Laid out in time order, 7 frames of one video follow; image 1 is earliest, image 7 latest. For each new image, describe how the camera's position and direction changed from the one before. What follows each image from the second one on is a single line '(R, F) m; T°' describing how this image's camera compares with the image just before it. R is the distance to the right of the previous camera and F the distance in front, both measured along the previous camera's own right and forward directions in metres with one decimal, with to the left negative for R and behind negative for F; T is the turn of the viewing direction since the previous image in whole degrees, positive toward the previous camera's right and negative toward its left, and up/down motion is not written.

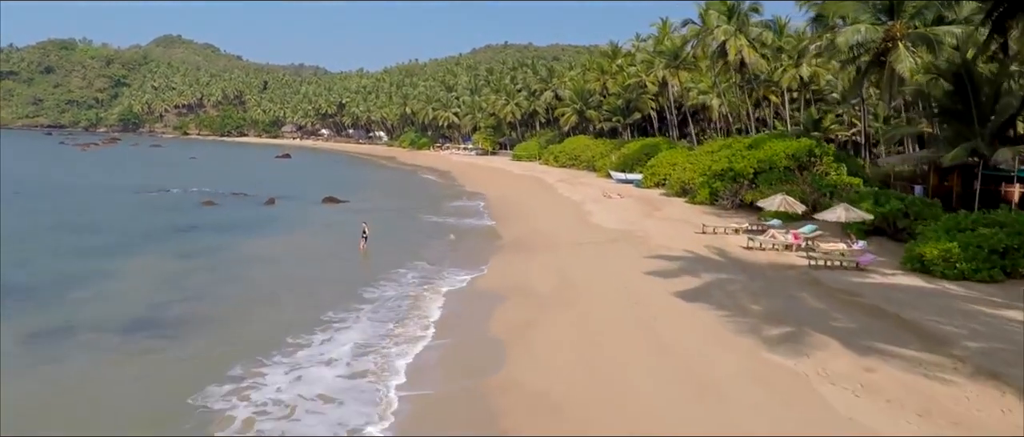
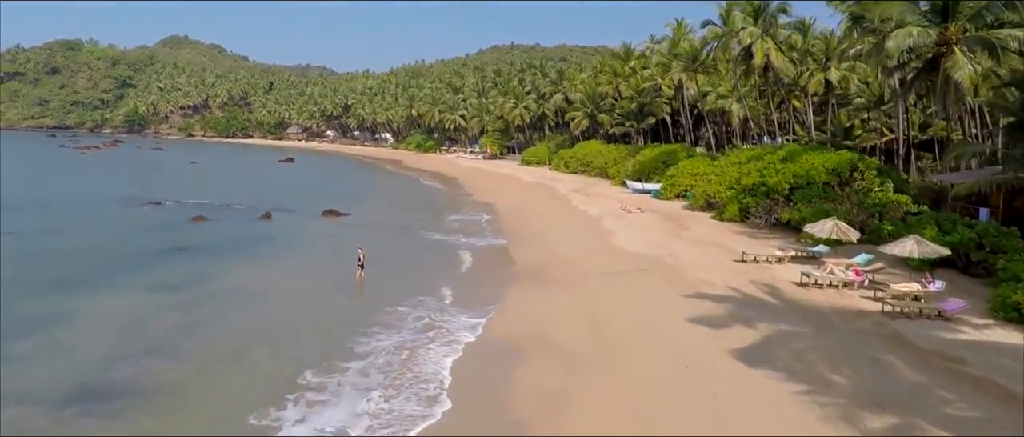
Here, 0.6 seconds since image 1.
(-0.4, +2.3) m; -1°
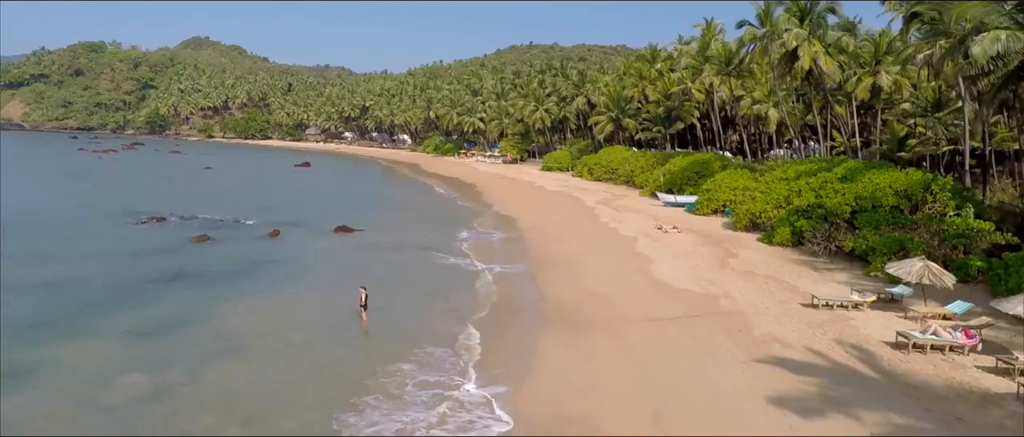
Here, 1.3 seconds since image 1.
(-0.4, +2.6) m; -2°
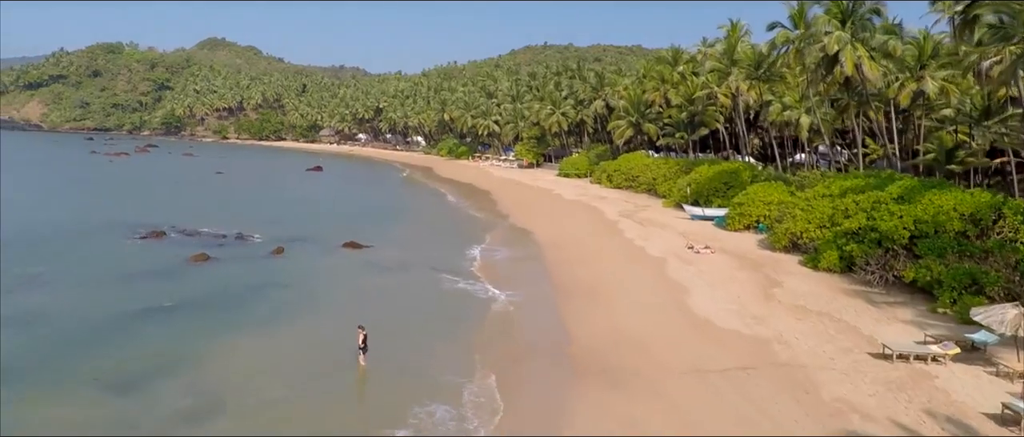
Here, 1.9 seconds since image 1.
(-0.3, +2.1) m; -1°
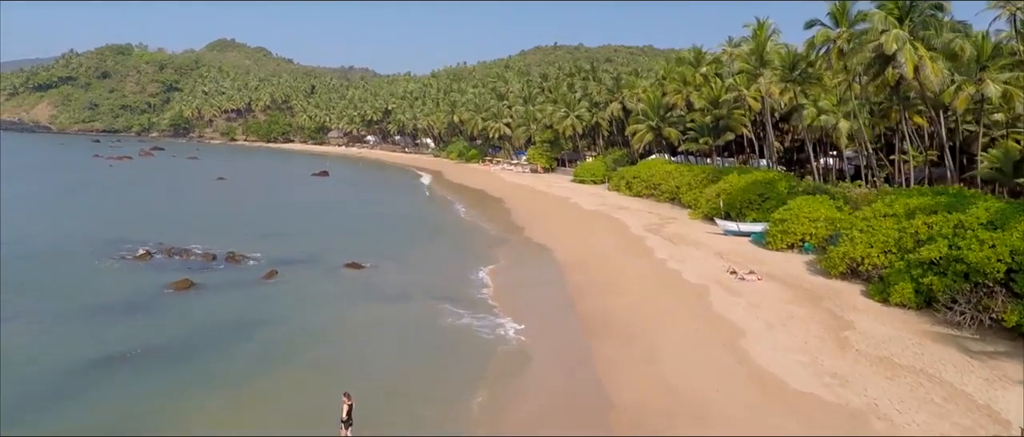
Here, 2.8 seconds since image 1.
(-0.5, +3.1) m; -1°
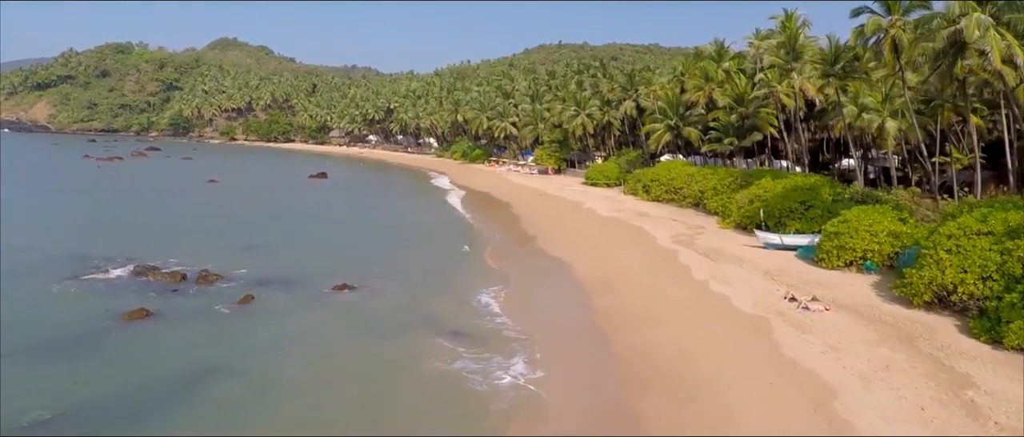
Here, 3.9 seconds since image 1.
(-0.6, +4.1) m; 0°
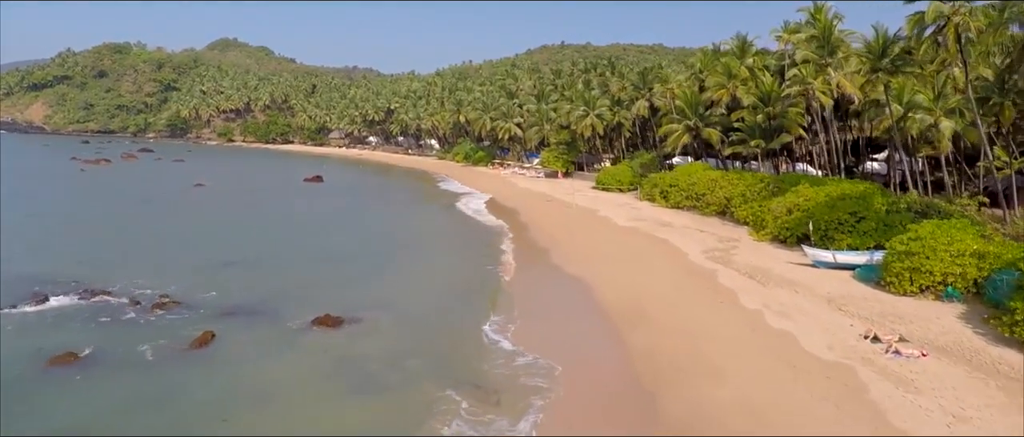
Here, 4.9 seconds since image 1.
(-0.5, +4.1) m; 0°
